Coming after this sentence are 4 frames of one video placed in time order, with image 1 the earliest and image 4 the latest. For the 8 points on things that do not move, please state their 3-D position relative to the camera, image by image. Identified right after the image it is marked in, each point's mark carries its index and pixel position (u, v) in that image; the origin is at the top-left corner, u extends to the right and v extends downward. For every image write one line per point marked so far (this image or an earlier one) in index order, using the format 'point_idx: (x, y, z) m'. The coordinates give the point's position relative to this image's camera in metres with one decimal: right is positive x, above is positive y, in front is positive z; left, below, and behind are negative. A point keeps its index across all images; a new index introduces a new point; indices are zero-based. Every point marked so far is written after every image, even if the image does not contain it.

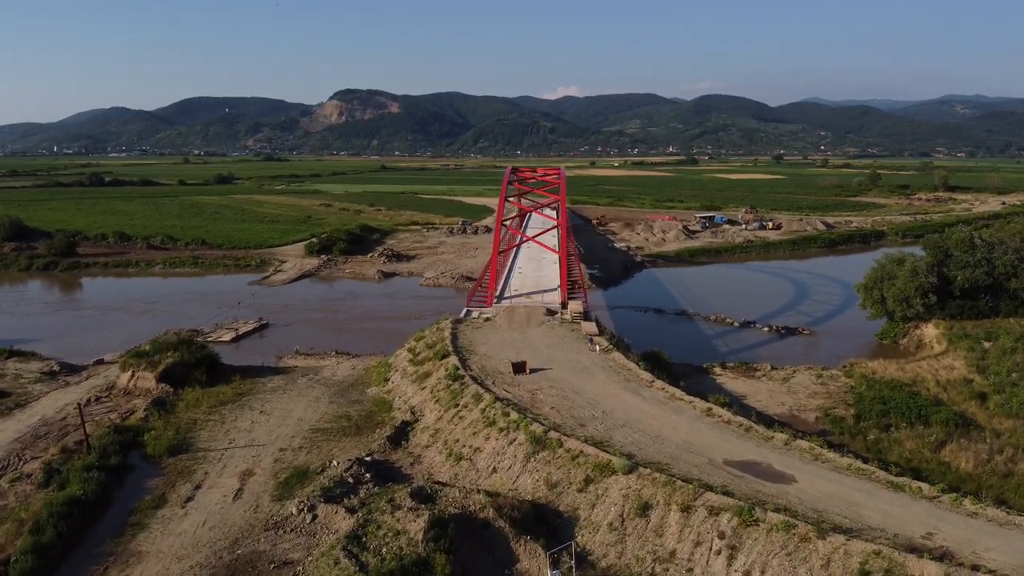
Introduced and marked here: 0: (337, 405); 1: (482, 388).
0: (-4.9, -3.3, +17.9) m
1: (-0.7, -2.4, +15.5) m
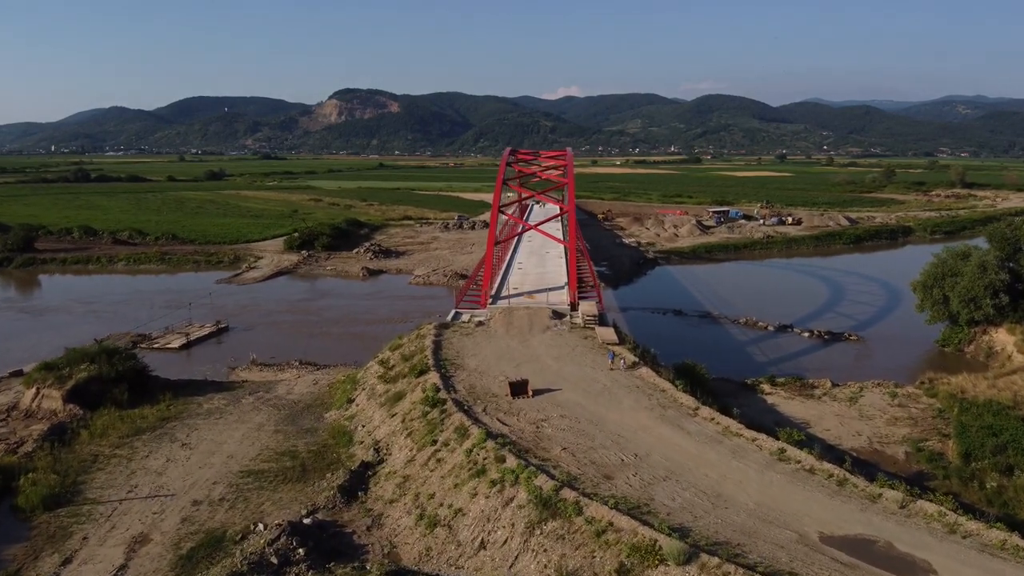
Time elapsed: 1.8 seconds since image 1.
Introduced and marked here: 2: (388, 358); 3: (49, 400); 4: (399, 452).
0: (-5.0, -3.2, +13.8) m
1: (-0.8, -2.3, +11.4) m
2: (-3.1, -1.7, +15.8) m
3: (-11.5, -2.8, +15.8) m
4: (-2.1, -3.0, +11.7) m
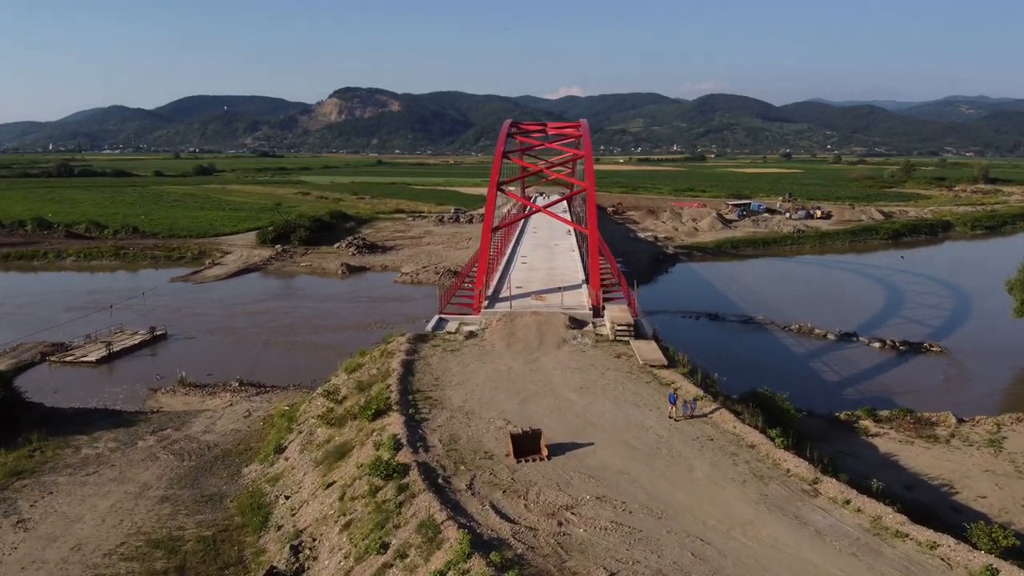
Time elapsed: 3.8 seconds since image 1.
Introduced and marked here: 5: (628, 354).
0: (-4.9, -3.2, +9.2) m
1: (-0.7, -2.3, +6.8) m
2: (-3.0, -1.7, +11.1) m
3: (-11.4, -2.7, +11.2) m
4: (-2.0, -3.0, +7.1) m
5: (+2.1, -1.2, +11.4) m
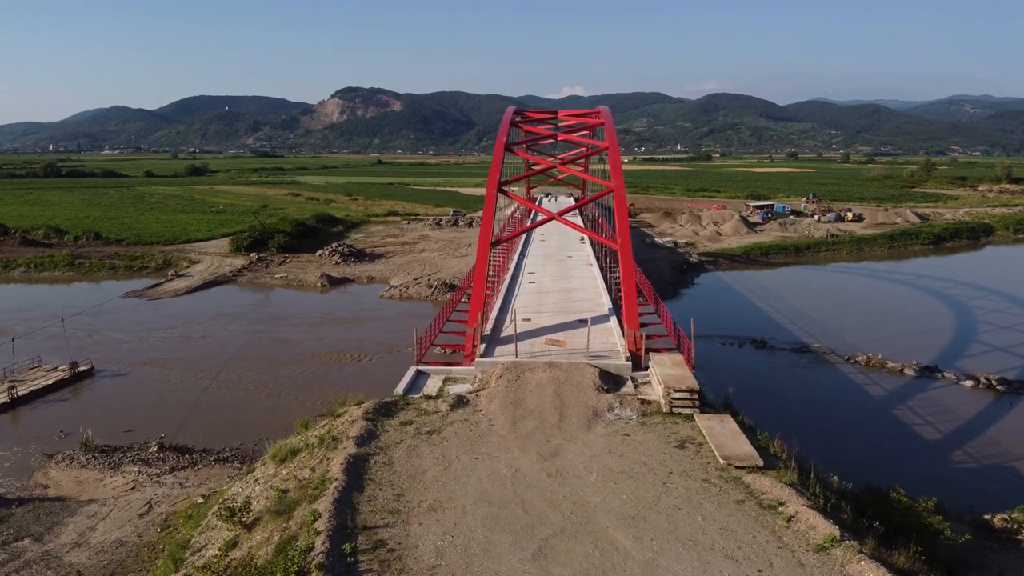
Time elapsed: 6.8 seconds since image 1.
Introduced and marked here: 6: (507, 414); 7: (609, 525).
0: (-4.8, -3.8, +5.4) m
1: (-0.7, -2.9, +3.0) m
2: (-2.9, -2.3, +7.3) m
3: (-11.3, -3.3, +7.4) m
4: (-2.0, -3.6, +3.3) m
5: (+2.2, -1.8, +7.6) m
6: (-0.1, -1.6, +8.3) m
7: (+0.9, -2.2, +6.1) m
